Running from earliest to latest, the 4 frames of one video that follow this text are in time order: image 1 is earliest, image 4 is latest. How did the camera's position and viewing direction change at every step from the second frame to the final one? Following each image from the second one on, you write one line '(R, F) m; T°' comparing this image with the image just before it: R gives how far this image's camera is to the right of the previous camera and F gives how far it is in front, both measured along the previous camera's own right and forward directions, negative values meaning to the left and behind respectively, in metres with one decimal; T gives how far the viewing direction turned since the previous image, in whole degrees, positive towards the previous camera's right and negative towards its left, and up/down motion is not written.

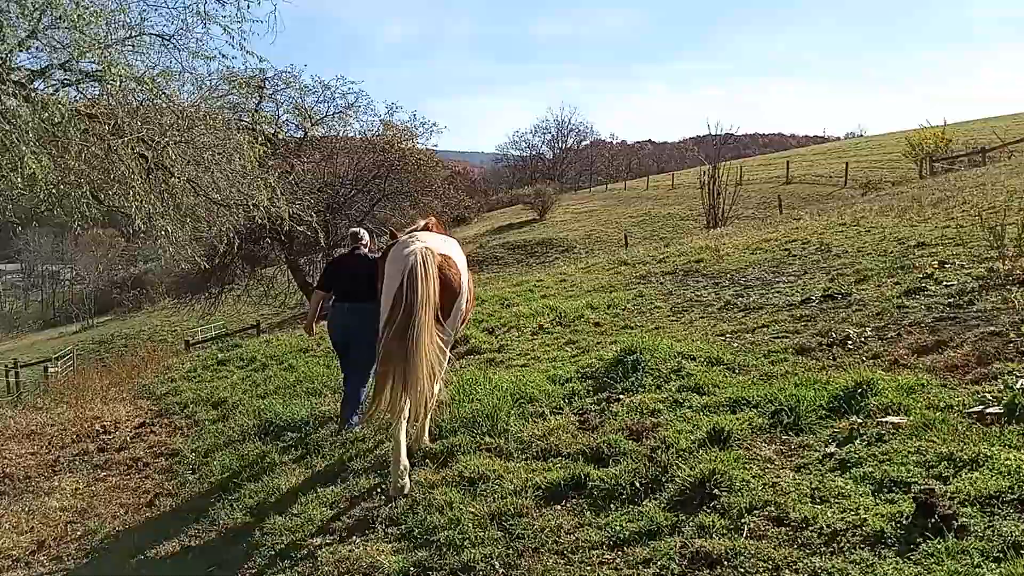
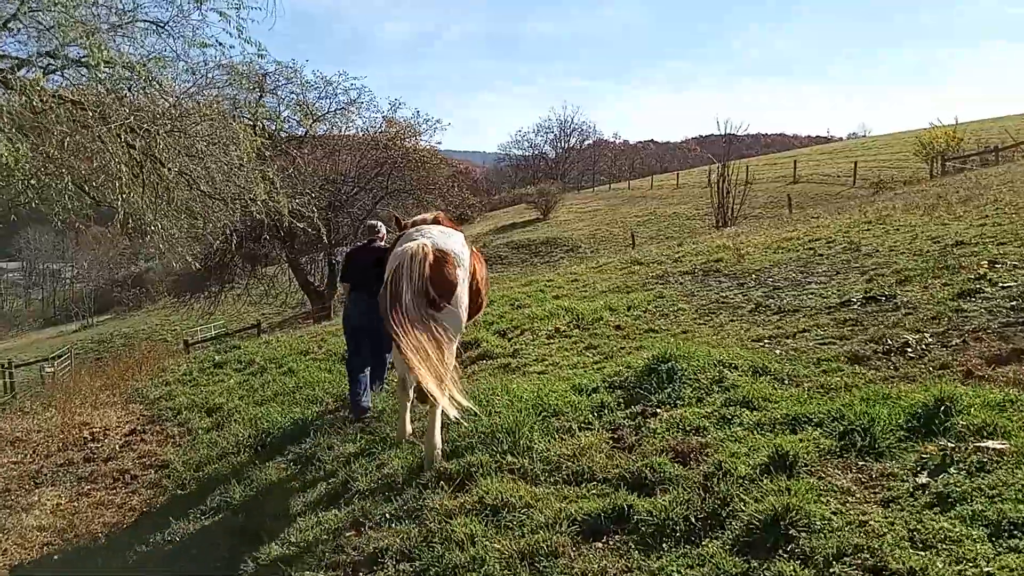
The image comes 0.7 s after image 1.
(-0.1, +0.5) m; 0°
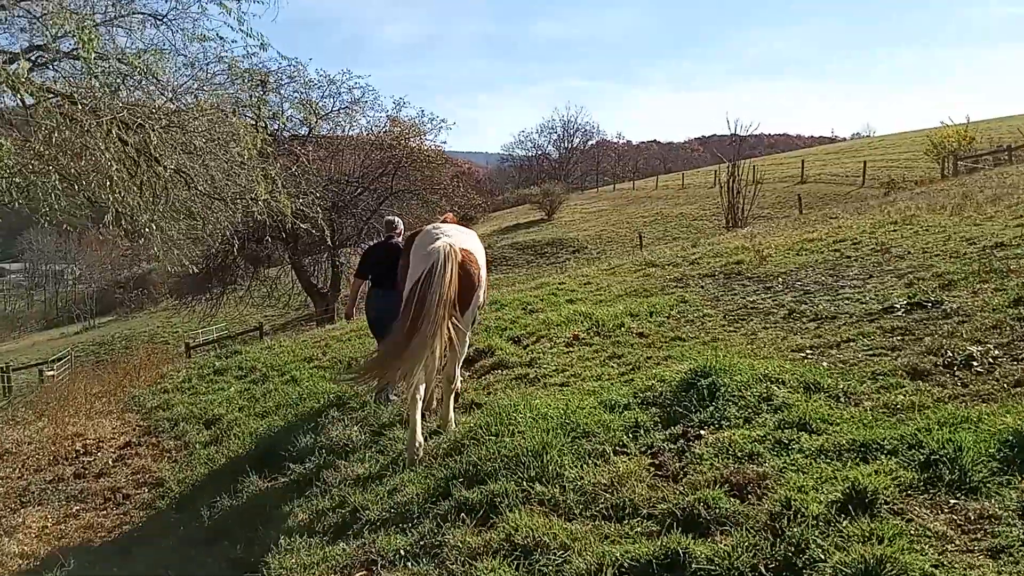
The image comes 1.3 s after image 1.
(-0.1, +0.5) m; 0°
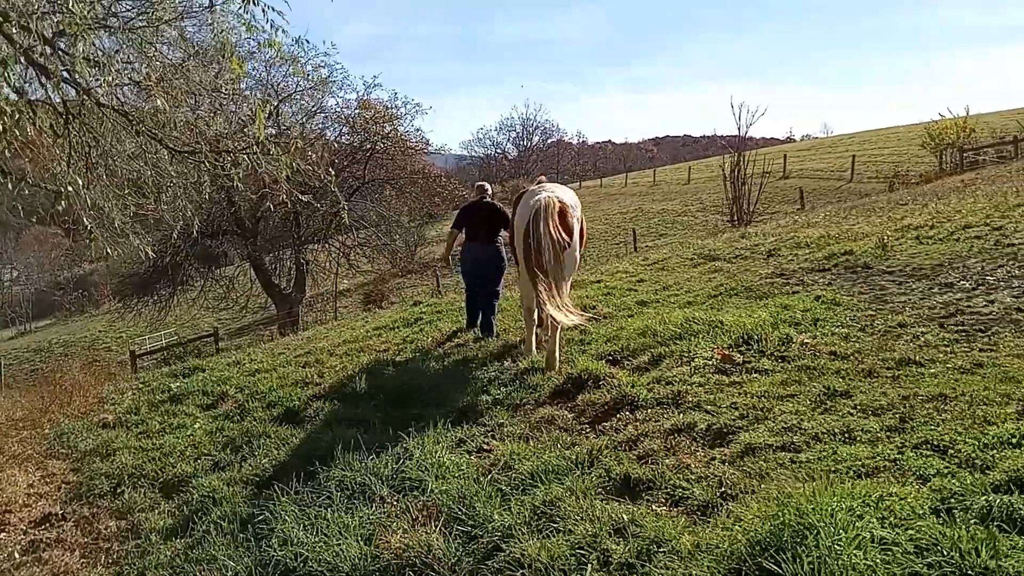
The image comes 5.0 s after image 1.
(-1.0, +2.5) m; +3°
